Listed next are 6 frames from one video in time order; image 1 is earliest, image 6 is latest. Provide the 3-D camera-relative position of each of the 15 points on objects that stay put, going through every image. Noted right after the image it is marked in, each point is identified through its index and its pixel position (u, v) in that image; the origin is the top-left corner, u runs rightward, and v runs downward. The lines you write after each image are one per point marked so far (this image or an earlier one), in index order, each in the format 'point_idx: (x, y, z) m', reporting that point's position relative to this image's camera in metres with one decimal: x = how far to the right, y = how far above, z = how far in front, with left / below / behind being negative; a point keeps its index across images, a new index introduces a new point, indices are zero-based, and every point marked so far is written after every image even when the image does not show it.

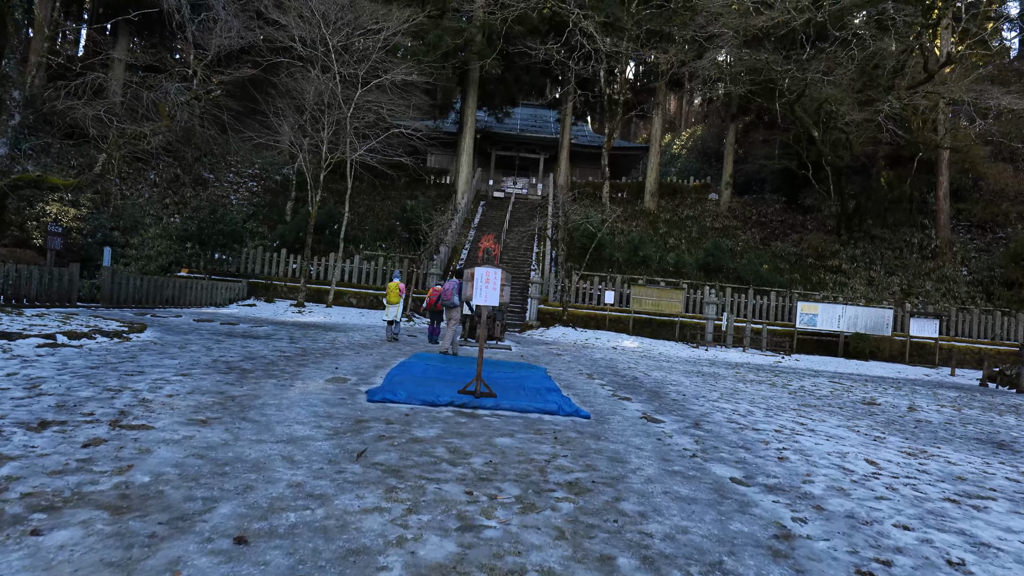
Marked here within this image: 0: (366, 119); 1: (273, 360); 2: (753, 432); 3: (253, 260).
0: (-3.8, +4.3, +15.8) m
1: (-2.2, -0.7, +5.8) m
2: (+1.7, -1.0, +4.2) m
3: (-6.3, +0.7, +15.3) m
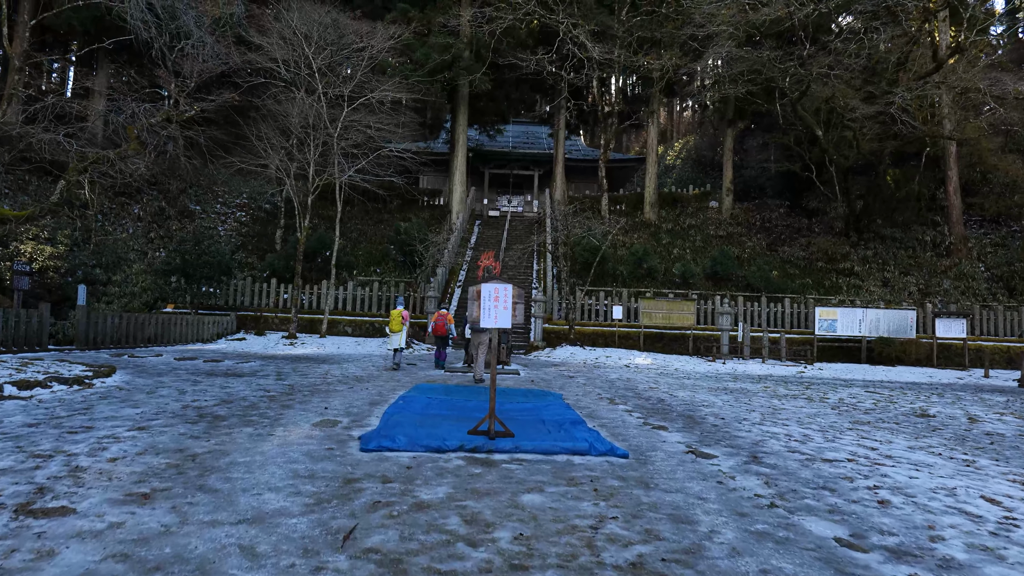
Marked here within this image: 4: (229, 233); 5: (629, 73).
0: (-3.9, +3.6, +15.2) m
1: (-2.1, -0.9, +5.1) m
2: (+1.8, -1.0, +3.5) m
3: (-6.3, -0.1, +14.6) m
4: (-8.5, +1.6, +18.7) m
5: (+3.4, +6.3, +18.2) m
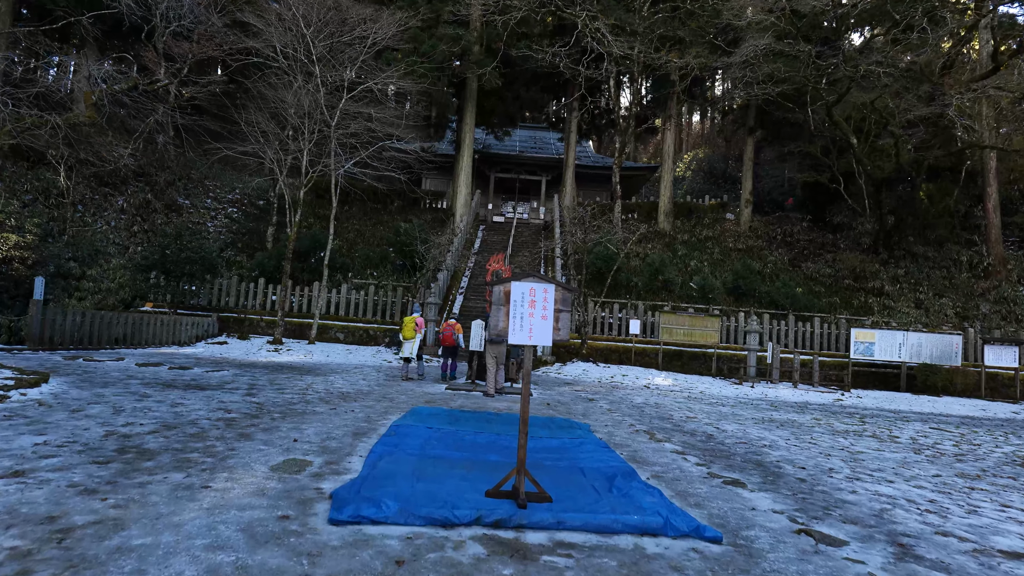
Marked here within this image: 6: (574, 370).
0: (-3.6, +3.6, +14.2) m
1: (-2.0, -0.9, +4.0) m
2: (+1.9, -1.1, +2.4) m
3: (-6.2, -0.1, +13.5) m
4: (-8.3, +1.6, +17.6) m
5: (+3.7, +5.9, +17.2) m
6: (+1.1, -1.5, +11.2) m
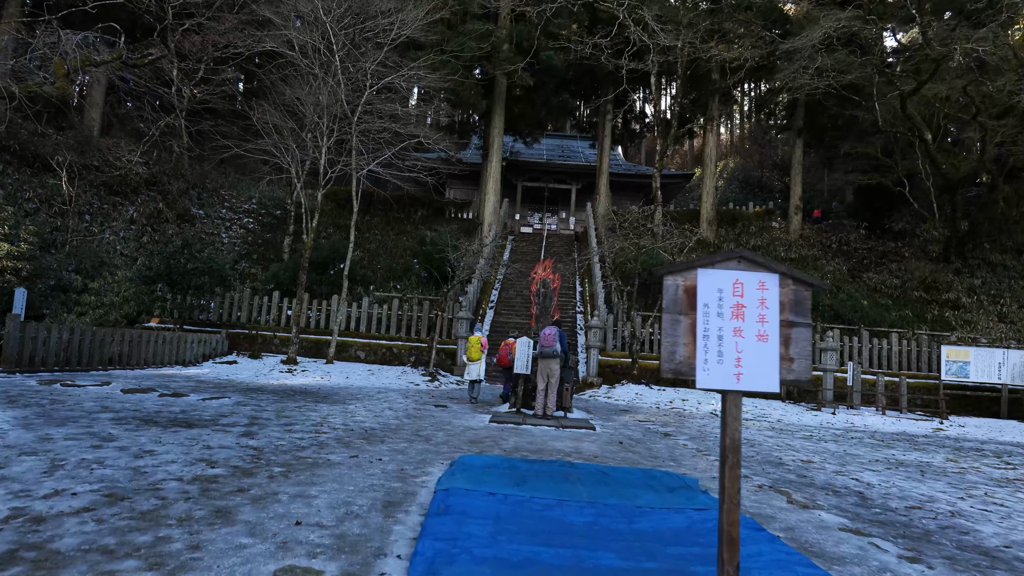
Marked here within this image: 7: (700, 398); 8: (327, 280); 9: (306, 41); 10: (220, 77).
0: (-2.9, +3.3, +13.1) m
1: (-1.5, -0.9, +2.7) m
2: (+2.4, -1.0, +1.0) m
3: (-5.4, -0.3, +12.3) m
4: (-7.4, +1.3, +16.6) m
5: (+4.6, +5.6, +15.9) m
6: (+1.8, -1.7, +9.8) m
7: (+3.0, -1.7, +9.8) m
8: (-3.9, +0.2, +13.2) m
9: (-4.0, +4.8, +12.1) m
10: (-6.3, +4.6, +13.5) m
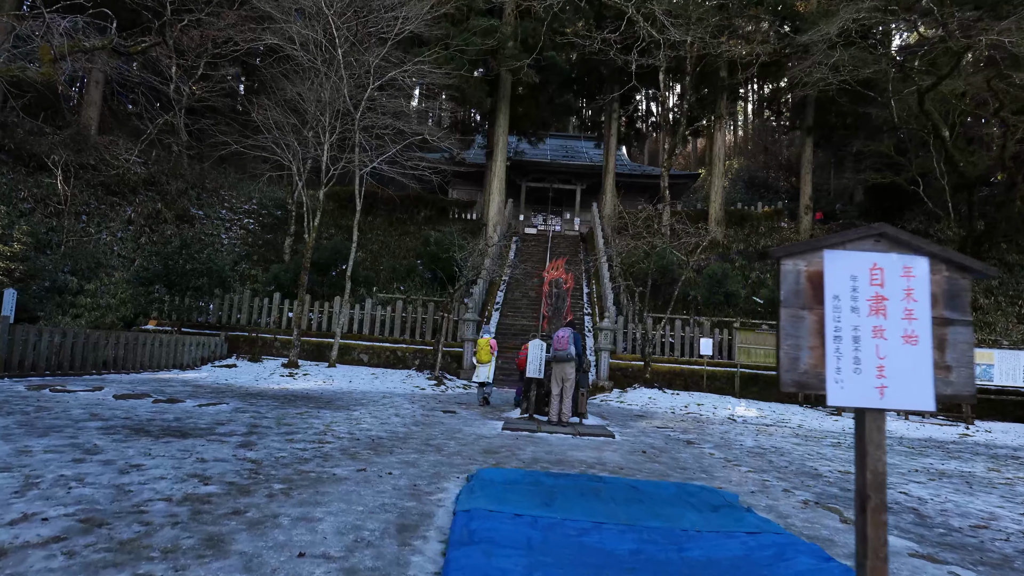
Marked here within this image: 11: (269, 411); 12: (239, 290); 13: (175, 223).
0: (-2.8, +3.2, +12.8) m
1: (-1.4, -0.9, +2.4) m
2: (+2.5, -1.0, +0.7) m
3: (-5.3, -0.4, +12.0) m
4: (-7.3, +1.2, +16.3) m
5: (+4.7, +5.6, +15.6) m
6: (+1.9, -1.7, +9.5) m
7: (+3.1, -1.7, +9.5) m
8: (-3.8, +0.1, +12.9) m
9: (-3.9, +4.8, +11.8) m
10: (-6.2, +4.6, +13.2) m
11: (-2.3, -1.2, +5.8) m
12: (-5.4, 0.0, +12.4) m
13: (-8.5, +1.6, +15.6) m
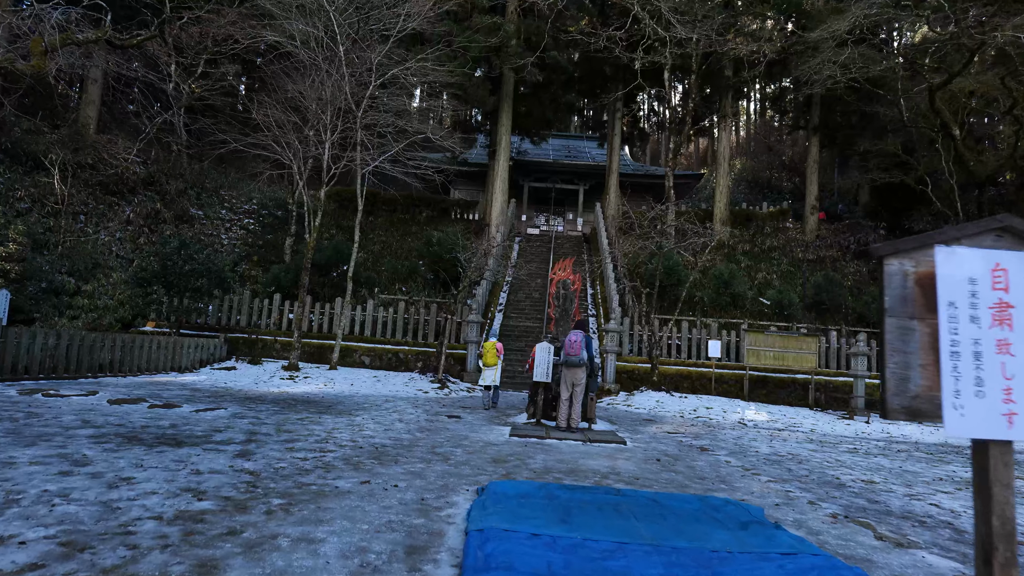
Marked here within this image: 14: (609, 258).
0: (-2.7, +3.2, +12.6) m
1: (-1.3, -0.9, +2.2) m
2: (+2.5, -1.0, +0.5) m
3: (-5.2, -0.4, +11.8) m
4: (-7.2, +1.2, +16.1) m
5: (+4.8, +5.5, +15.4) m
6: (+2.0, -1.7, +9.3) m
7: (+3.2, -1.8, +9.3) m
8: (-3.7, +0.1, +12.7) m
9: (-3.8, +4.8, +11.6) m
10: (-6.1, +4.6, +13.1) m
11: (-2.2, -1.2, +5.7) m
12: (-5.4, 0.0, +12.2) m
13: (-8.4, +1.6, +15.4) m
14: (+2.2, +0.7, +13.8) m
